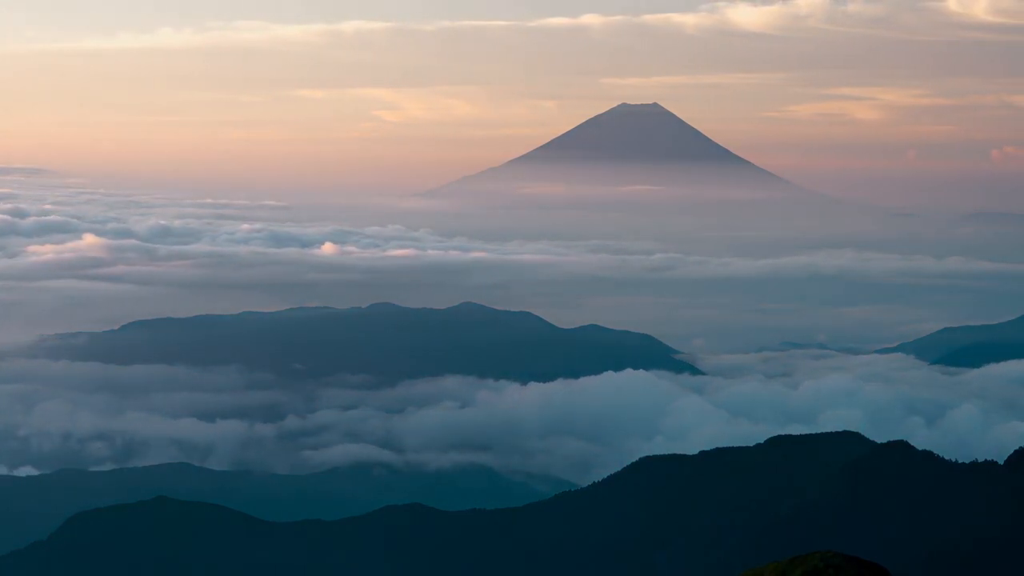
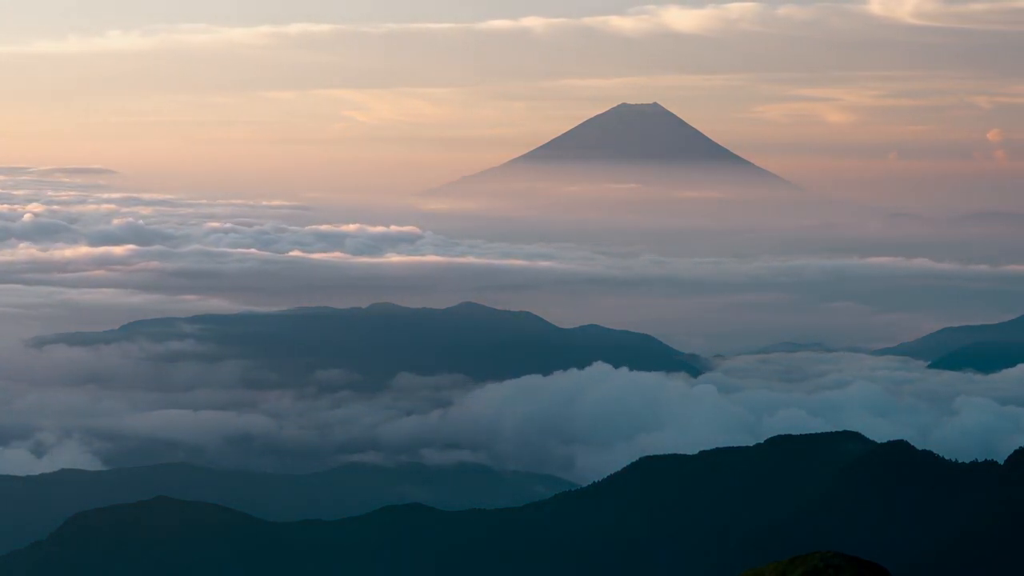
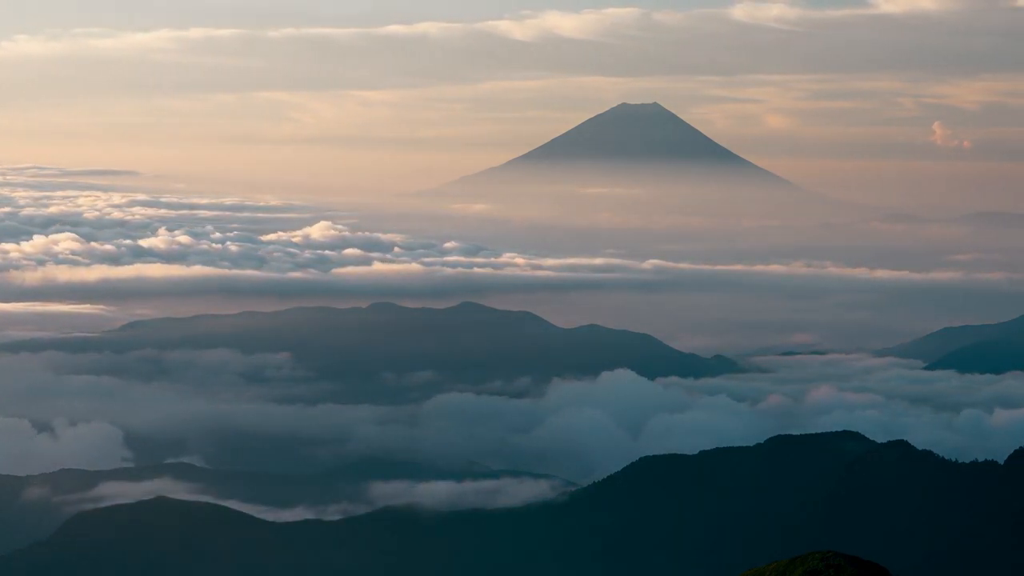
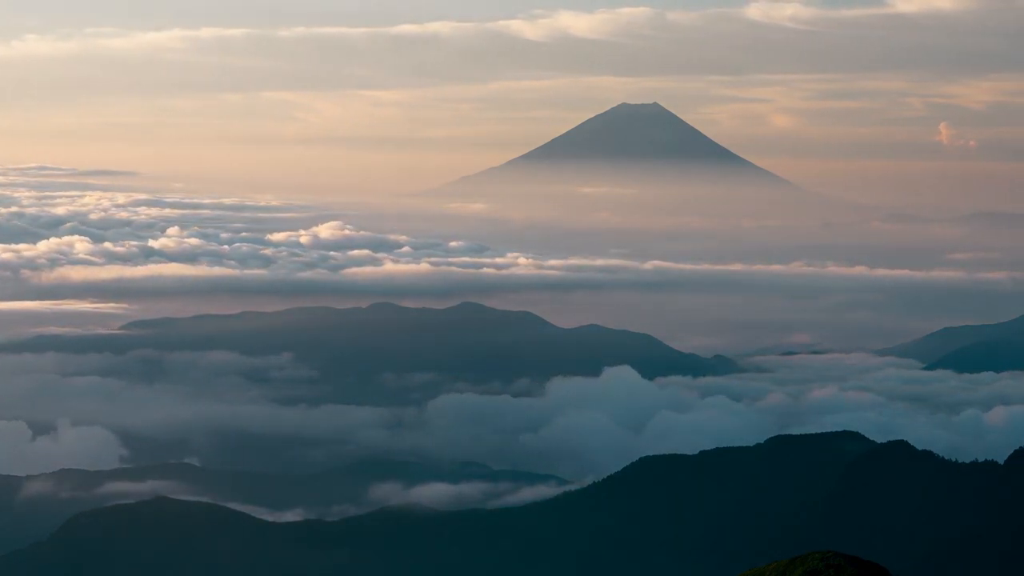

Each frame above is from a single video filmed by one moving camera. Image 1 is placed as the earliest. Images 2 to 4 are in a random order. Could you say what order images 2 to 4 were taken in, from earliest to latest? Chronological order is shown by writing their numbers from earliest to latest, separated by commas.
2, 4, 3
